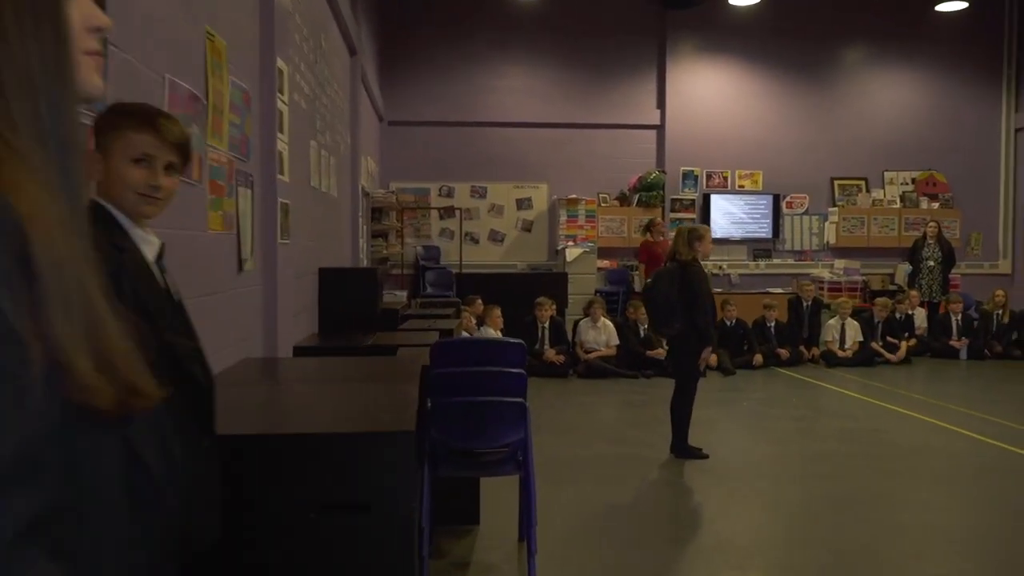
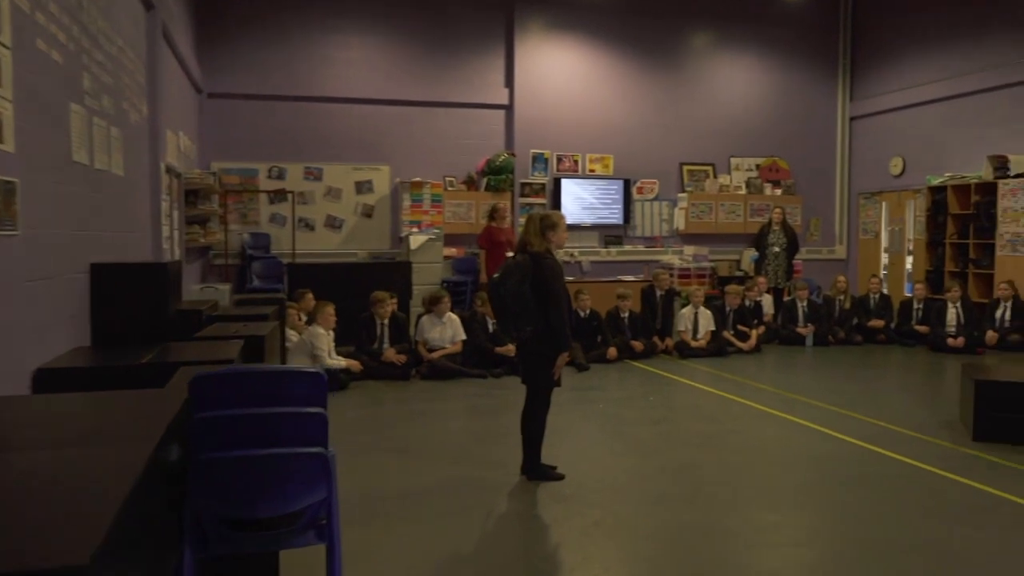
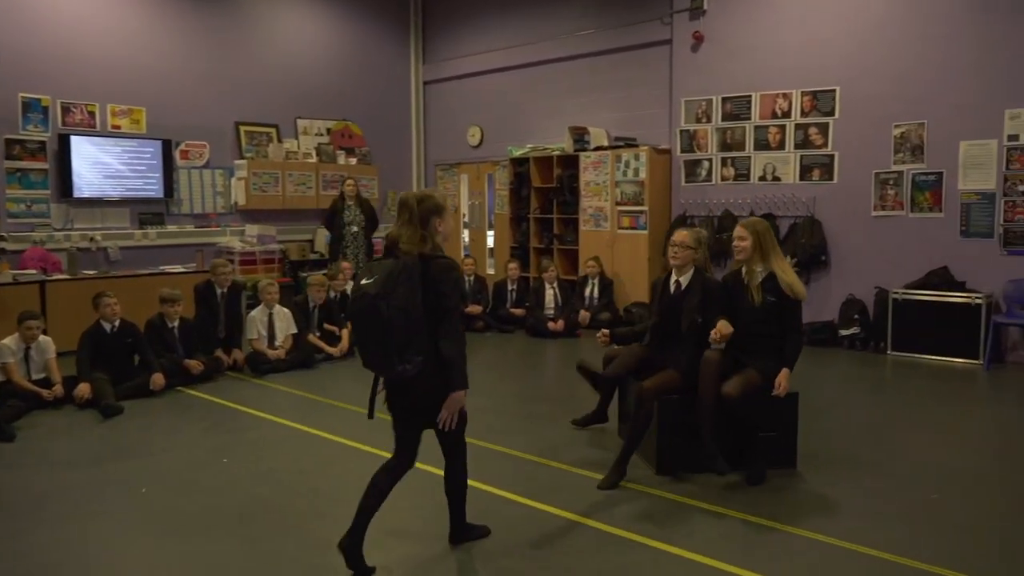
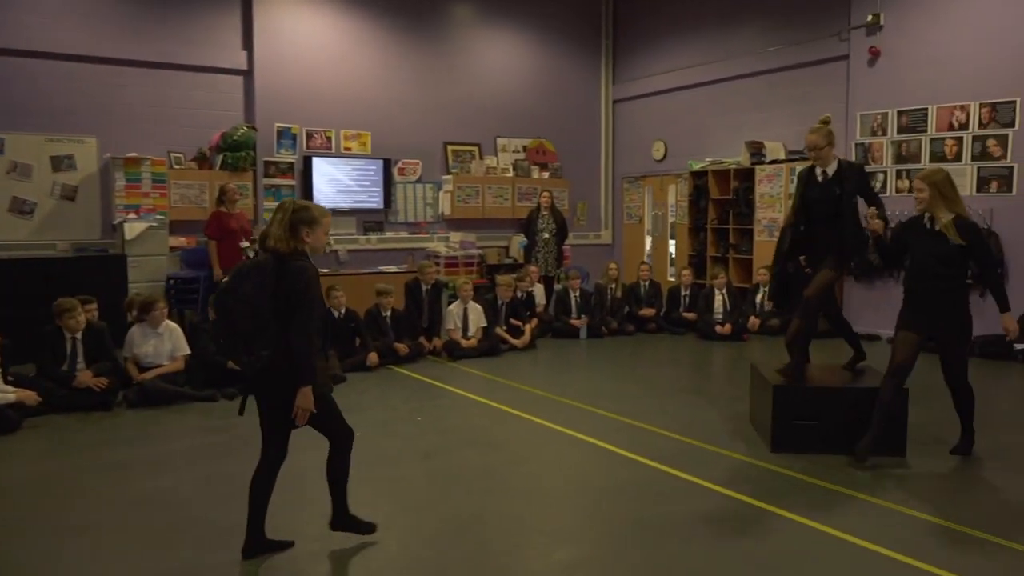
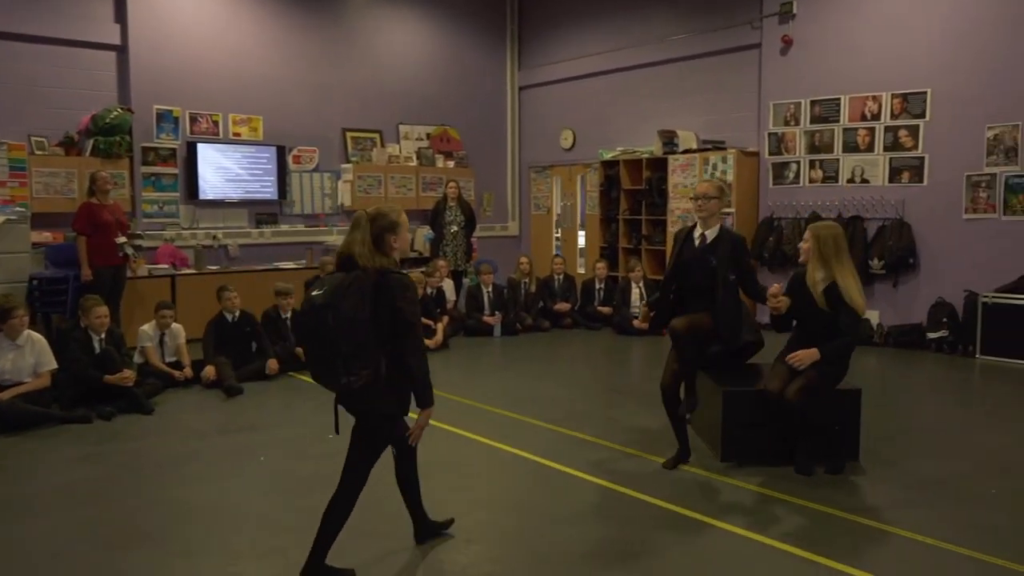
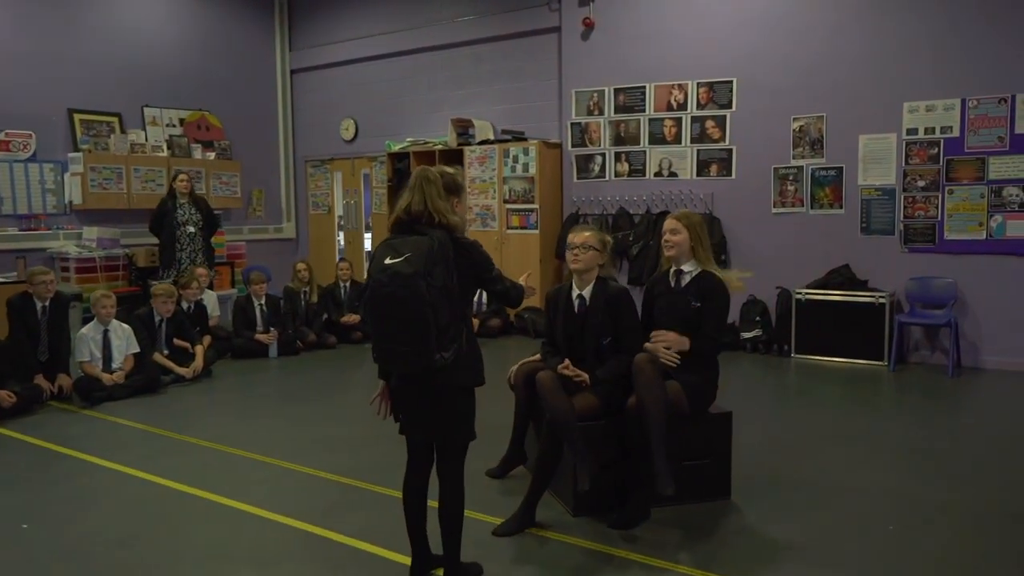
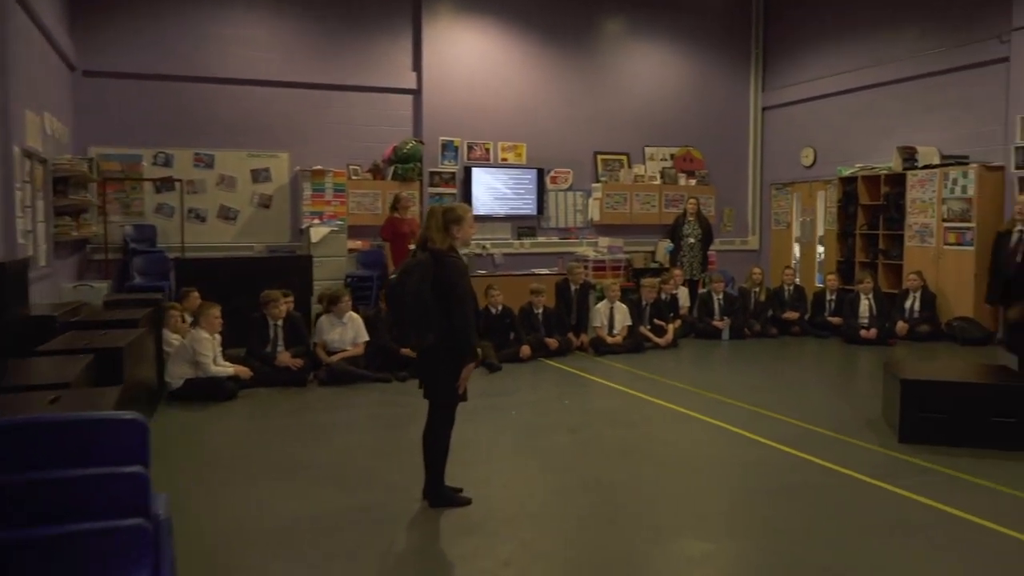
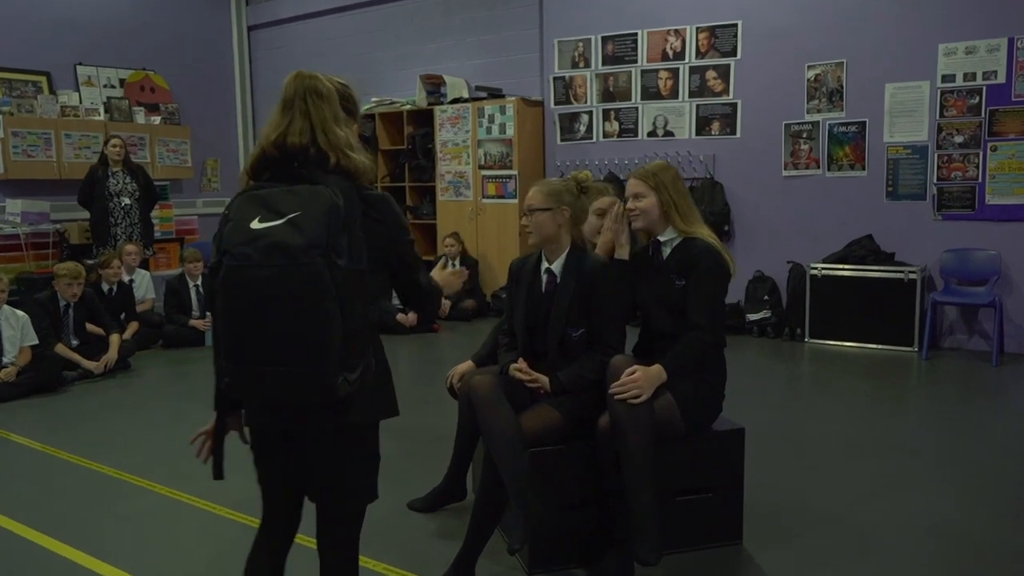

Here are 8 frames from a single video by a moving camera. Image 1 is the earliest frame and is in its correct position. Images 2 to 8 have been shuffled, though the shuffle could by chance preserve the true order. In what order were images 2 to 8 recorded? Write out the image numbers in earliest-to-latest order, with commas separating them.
2, 7, 4, 5, 3, 6, 8
